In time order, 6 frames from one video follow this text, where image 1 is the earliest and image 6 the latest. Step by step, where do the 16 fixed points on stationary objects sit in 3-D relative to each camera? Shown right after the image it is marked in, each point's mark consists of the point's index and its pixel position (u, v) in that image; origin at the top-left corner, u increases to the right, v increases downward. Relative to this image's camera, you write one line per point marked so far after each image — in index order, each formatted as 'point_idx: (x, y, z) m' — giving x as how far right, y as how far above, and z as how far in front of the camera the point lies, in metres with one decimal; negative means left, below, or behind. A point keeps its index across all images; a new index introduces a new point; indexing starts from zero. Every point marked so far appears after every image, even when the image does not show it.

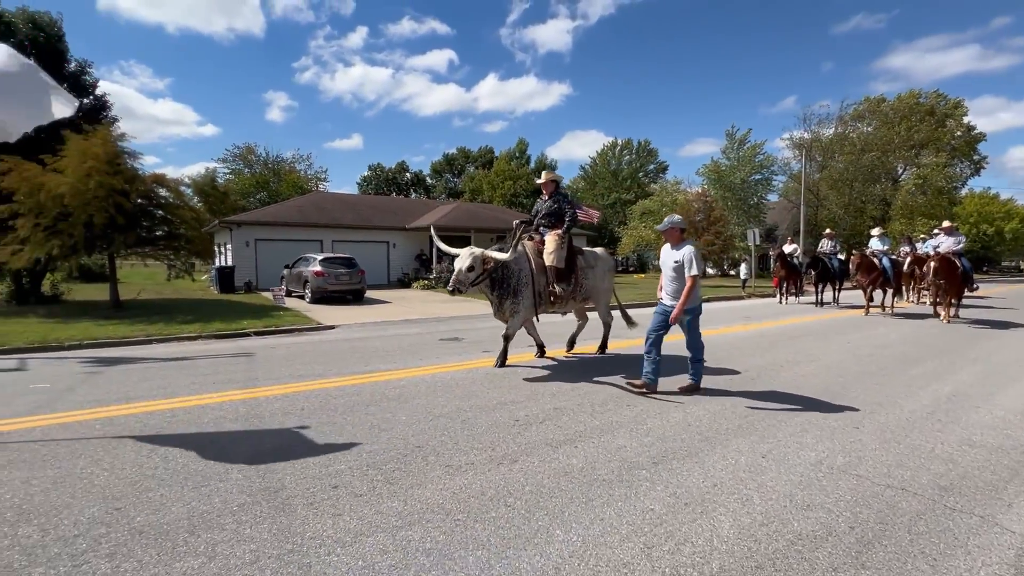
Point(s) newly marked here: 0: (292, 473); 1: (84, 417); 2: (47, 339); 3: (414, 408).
0: (-1.7, -1.4, +3.7) m
1: (-4.2, -1.3, +4.6) m
2: (-11.1, -1.2, +11.3) m
3: (-1.1, -1.3, +5.3) m
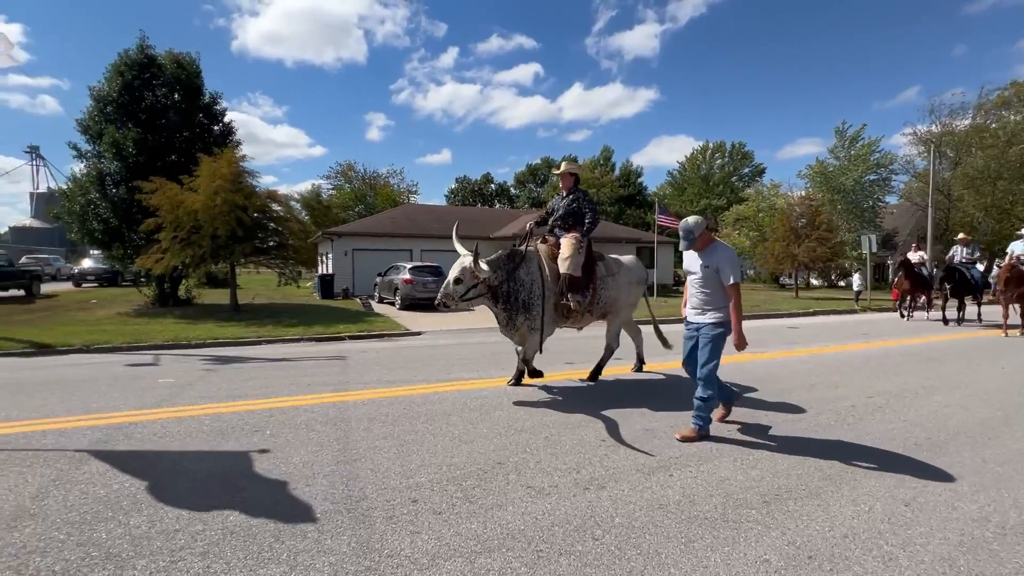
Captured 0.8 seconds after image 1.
0: (-1.1, -1.5, +3.6) m
1: (-3.3, -1.3, +5.0) m
2: (-9.0, -1.3, +12.8) m
3: (-0.2, -1.4, +5.2) m
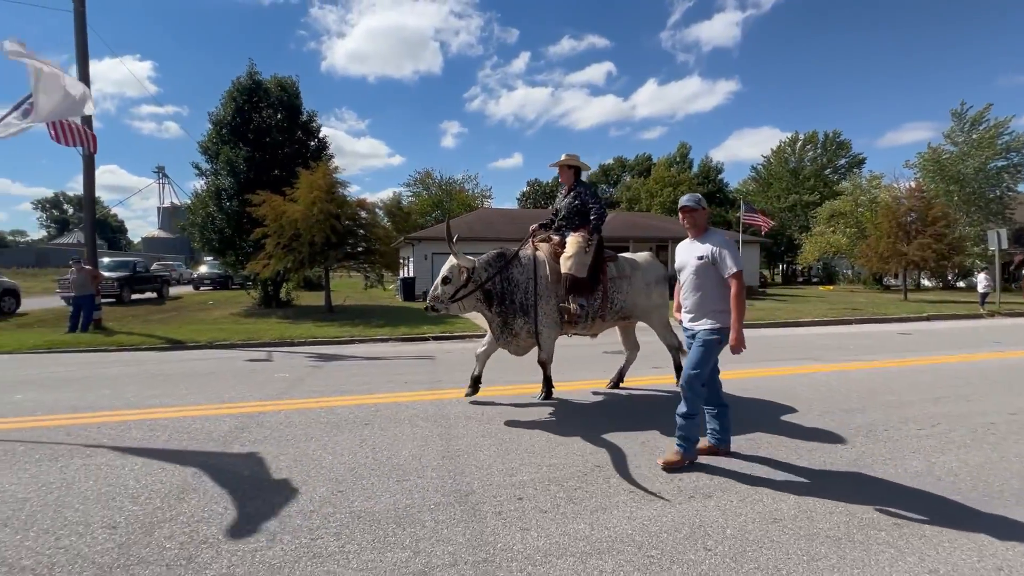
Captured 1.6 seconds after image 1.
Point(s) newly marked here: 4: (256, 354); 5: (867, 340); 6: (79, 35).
0: (-0.3, -1.5, +3.8) m
1: (-2.3, -1.4, +5.5) m
2: (-6.7, -1.4, +14.1) m
3: (+0.8, -1.5, +5.2) m
4: (-5.4, -1.4, +10.0) m
5: (+9.4, -1.4, +12.5) m
6: (-13.0, +7.6, +14.2) m
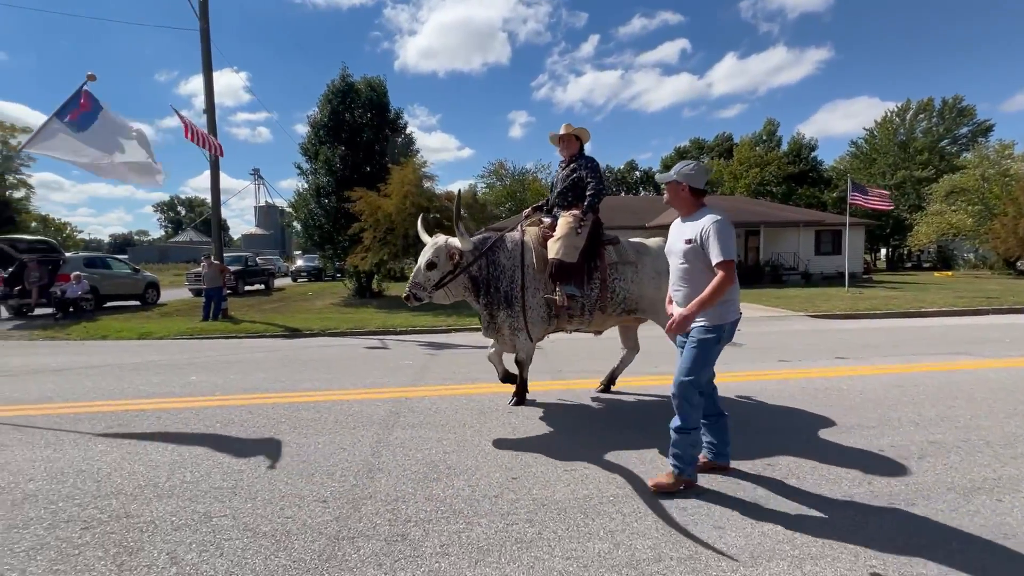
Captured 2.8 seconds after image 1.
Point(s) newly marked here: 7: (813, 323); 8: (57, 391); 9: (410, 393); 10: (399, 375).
0: (+1.0, -1.4, +3.7) m
1: (-0.7, -1.2, +5.7) m
2: (-3.9, -1.2, +14.8) m
3: (+2.3, -1.4, +4.9) m
4: (-3.2, -1.2, +10.6) m
5: (+11.9, -1.0, +11.0) m
6: (-10.2, +7.9, +15.7) m
7: (+8.4, -1.0, +13.3) m
8: (-5.8, -1.3, +6.0) m
9: (-1.2, -1.3, +5.7) m
10: (-1.7, -1.3, +7.0) m
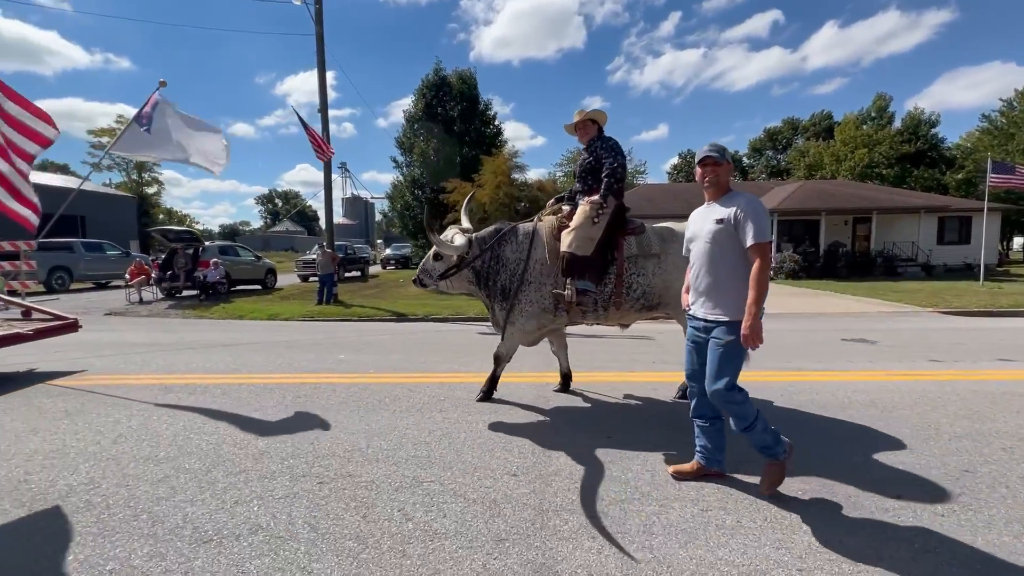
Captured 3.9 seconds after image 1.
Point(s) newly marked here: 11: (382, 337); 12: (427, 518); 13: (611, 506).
0: (+2.4, -1.4, +3.6) m
1: (+0.9, -1.1, +5.8) m
2: (-0.9, -0.8, +15.3) m
3: (+3.8, -1.3, +4.6) m
4: (-0.8, -0.9, +11.1) m
5: (+14.2, -1.0, +9.2) m
6: (-6.8, +8.3, +16.9) m
7: (+11.1, -0.8, +11.9) m
8: (-4.0, -1.1, +6.8) m
9: (+0.4, -1.1, +5.9) m
10: (+0.2, -1.1, +7.3) m
11: (-2.5, -1.0, +9.4) m
12: (-0.5, -1.4, +2.9) m
13: (+0.6, -1.4, +3.1) m
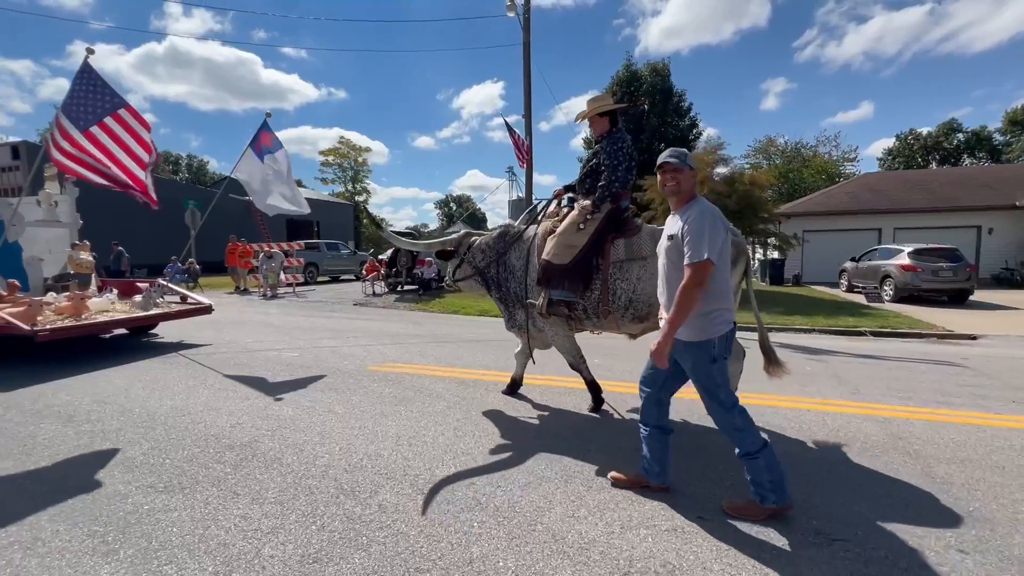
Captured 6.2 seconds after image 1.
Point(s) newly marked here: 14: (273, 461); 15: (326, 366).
0: (+4.8, -1.5, +2.0) m
1: (+4.1, -1.3, +4.6) m
2: (+5.5, -0.9, +14.1) m
3: (+6.5, -1.5, +2.5) m
4: (+4.2, -1.0, +10.1) m
5: (+17.7, -1.5, +3.5) m
6: (+0.6, +8.4, +17.5) m
7: (+15.7, -1.3, +7.1) m
8: (-0.2, -1.1, +7.1) m
9: (+3.7, -1.2, +4.8) m
10: (+3.9, -1.2, +6.2) m
11: (+2.0, -1.0, +9.0) m
12: (+1.8, -1.5, +2.3) m
13: (+3.0, -1.5, +2.1) m
14: (-1.8, -1.3, +3.7) m
15: (-2.5, -1.1, +6.5) m
